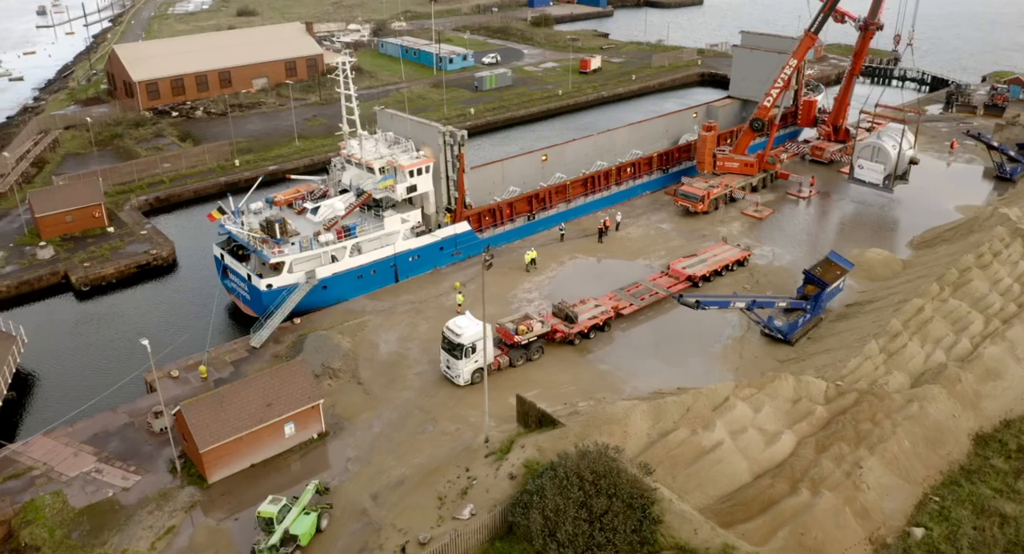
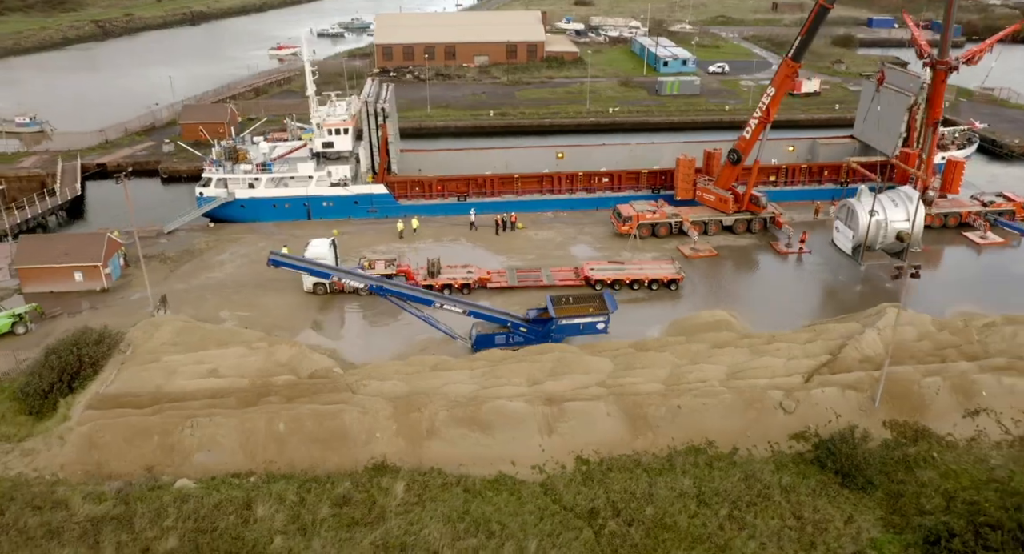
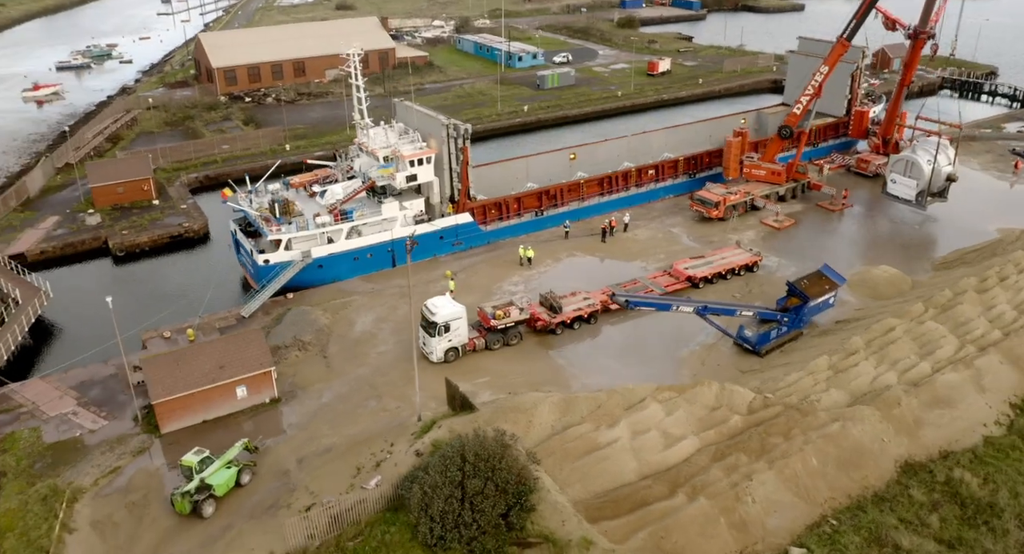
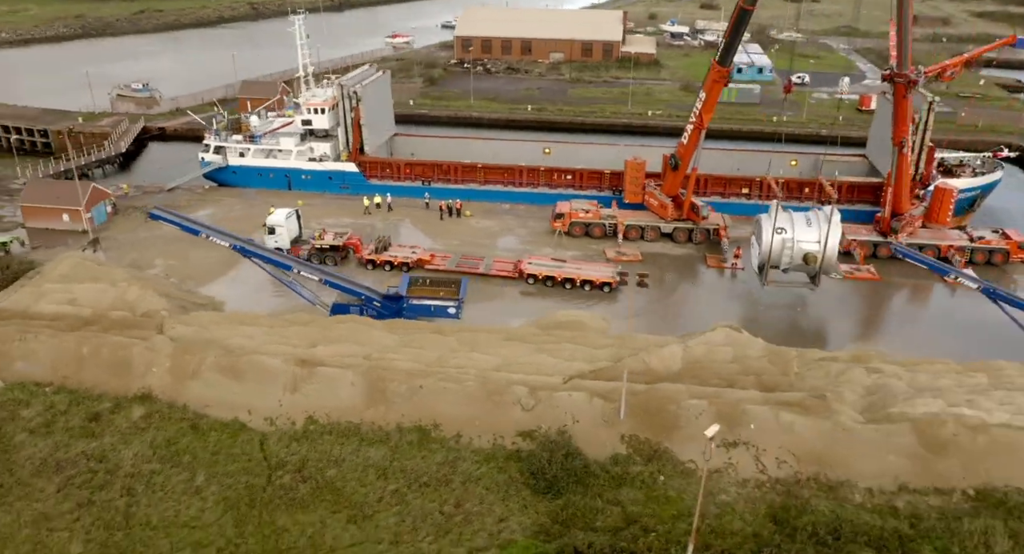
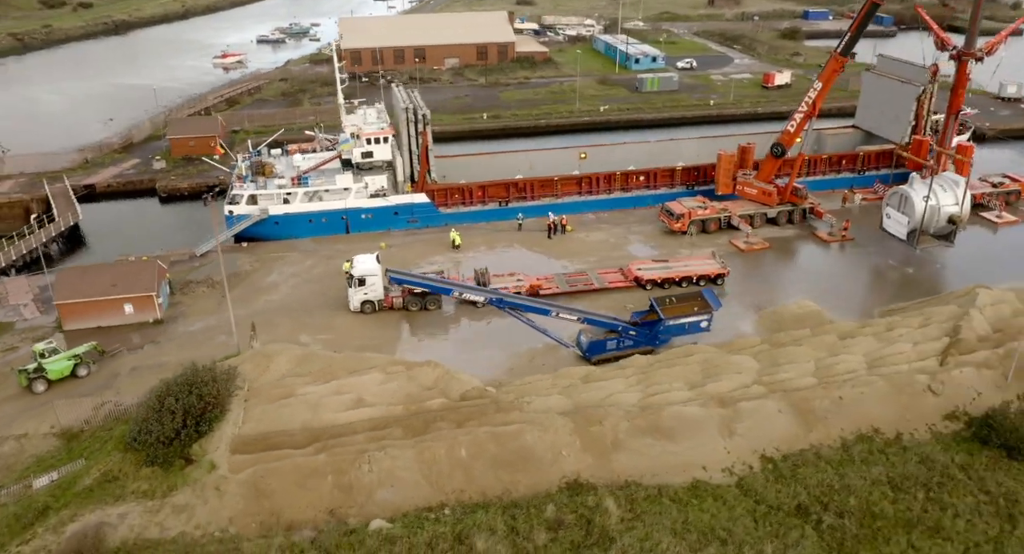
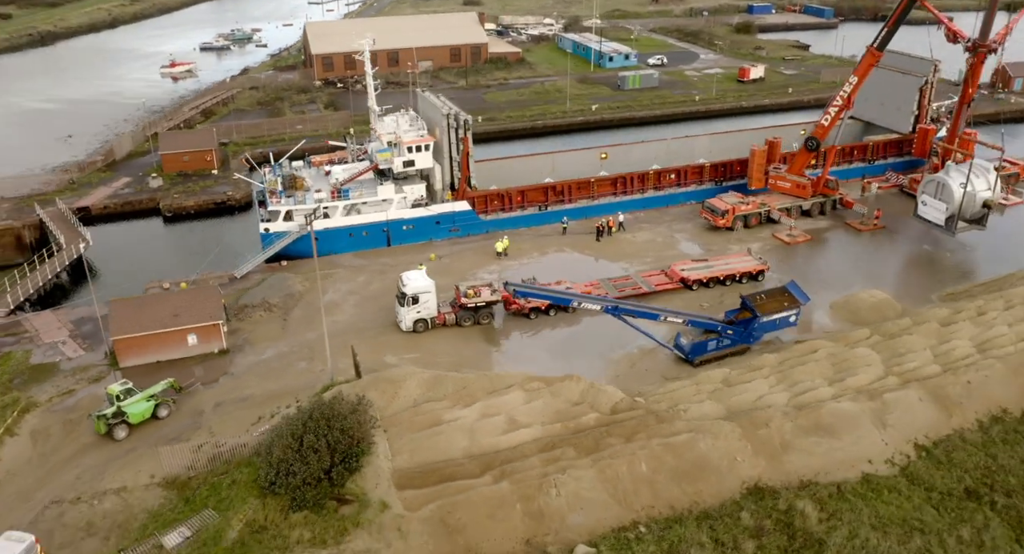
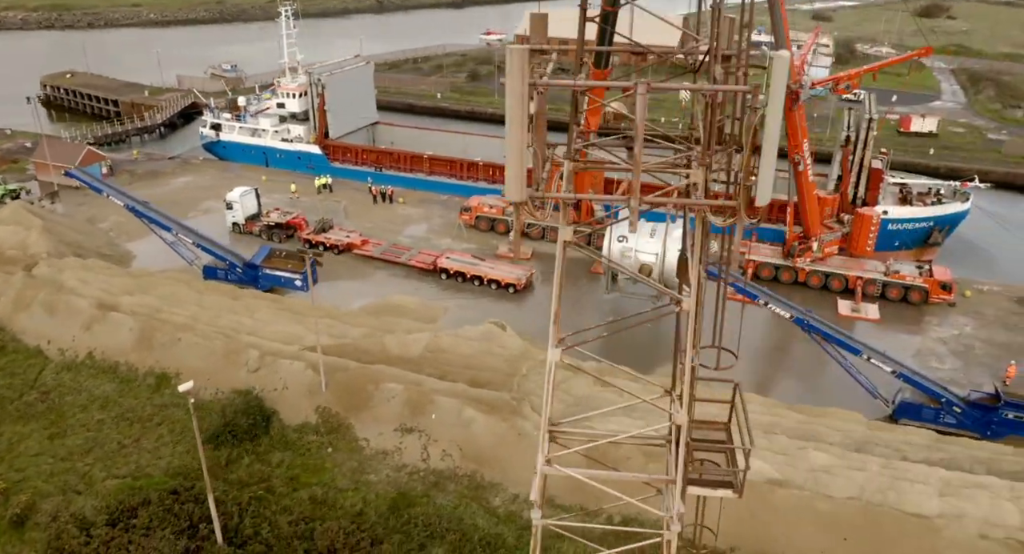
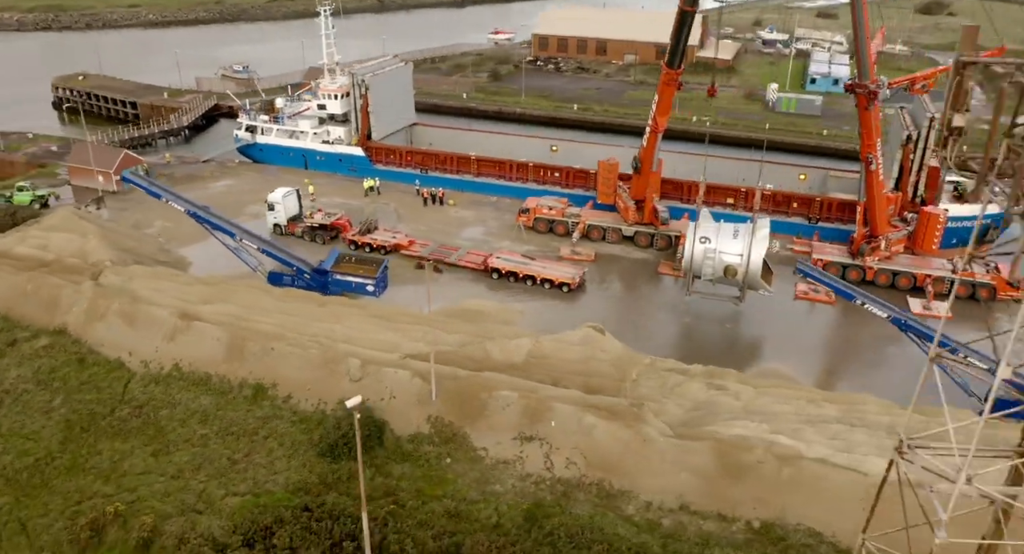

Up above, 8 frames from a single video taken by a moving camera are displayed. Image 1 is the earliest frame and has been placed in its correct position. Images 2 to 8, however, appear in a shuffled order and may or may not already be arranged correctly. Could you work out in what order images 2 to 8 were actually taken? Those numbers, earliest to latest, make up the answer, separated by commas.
3, 6, 5, 2, 4, 8, 7
